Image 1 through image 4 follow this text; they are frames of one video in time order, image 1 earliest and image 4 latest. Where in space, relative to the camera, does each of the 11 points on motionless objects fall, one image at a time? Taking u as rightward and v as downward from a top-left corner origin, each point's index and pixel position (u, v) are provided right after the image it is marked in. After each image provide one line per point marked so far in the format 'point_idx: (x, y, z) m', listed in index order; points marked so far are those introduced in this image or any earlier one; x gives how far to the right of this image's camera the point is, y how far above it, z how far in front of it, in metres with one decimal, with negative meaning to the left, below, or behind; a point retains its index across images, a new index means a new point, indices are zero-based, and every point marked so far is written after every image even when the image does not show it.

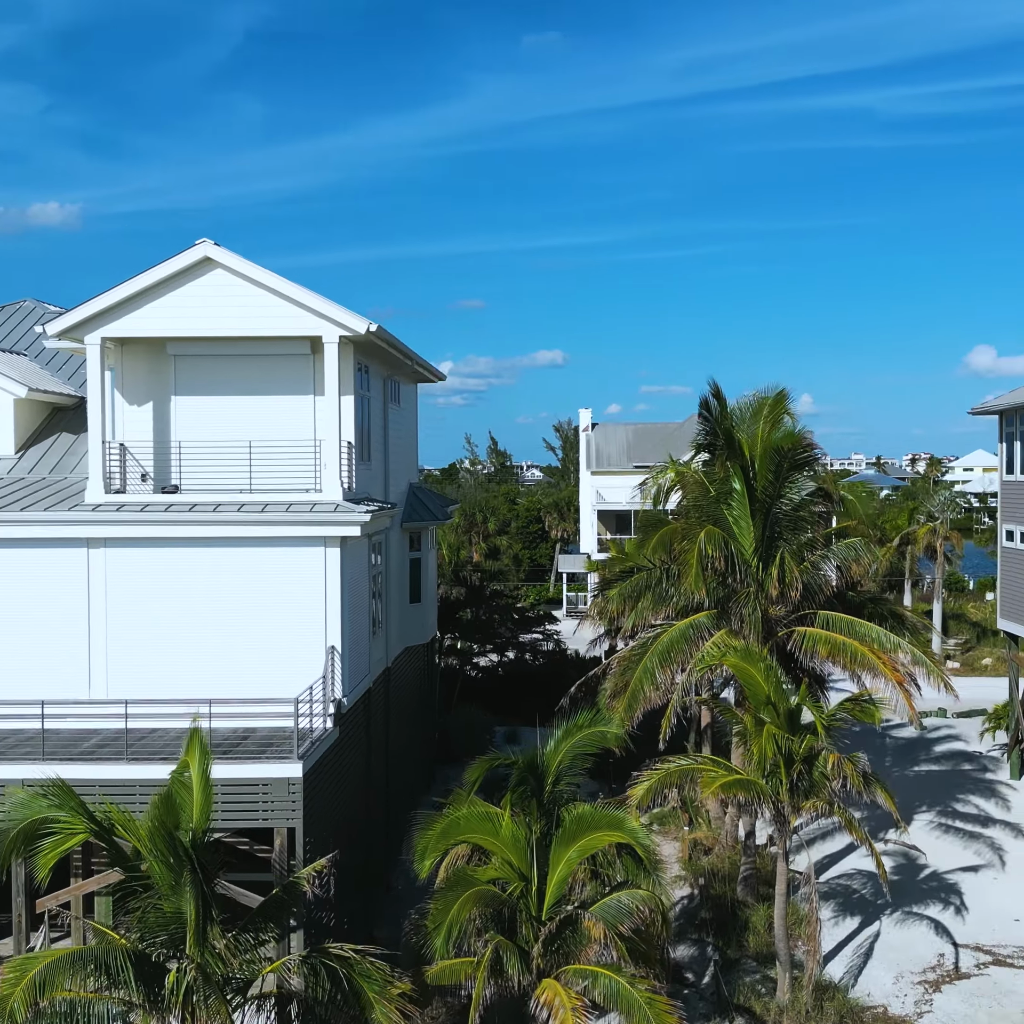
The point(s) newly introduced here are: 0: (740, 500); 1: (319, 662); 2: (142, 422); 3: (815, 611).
0: (+3.1, +0.2, +16.9) m
1: (-2.5, -1.9, +15.7) m
2: (-5.0, +1.2, +16.7) m
3: (+4.2, -1.4, +17.2) m
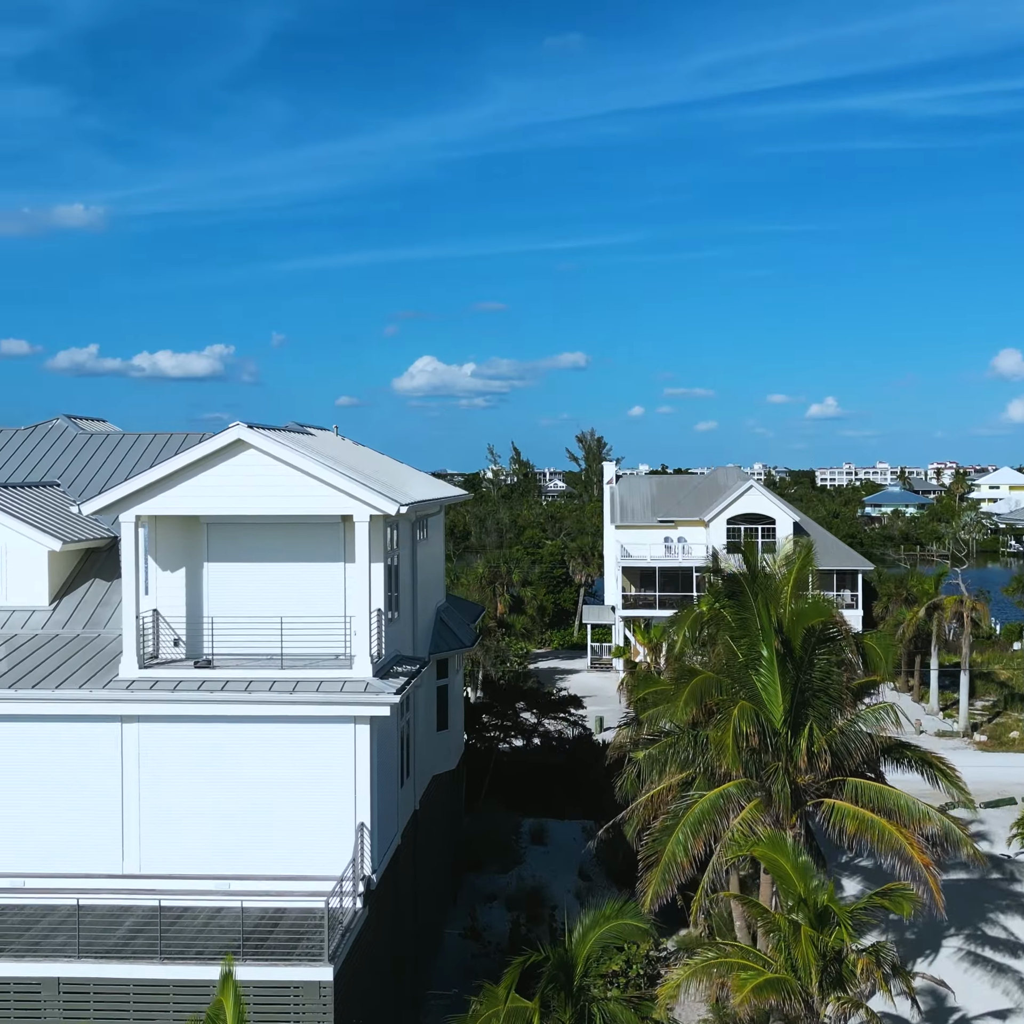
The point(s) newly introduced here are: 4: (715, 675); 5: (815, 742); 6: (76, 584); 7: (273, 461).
0: (+3.5, -2.1, +16.9) m
1: (-2.1, -4.2, +15.8) m
2: (-4.6, -1.1, +16.9) m
3: (+4.6, -3.7, +17.2) m
4: (+3.0, -2.3, +17.7) m
5: (+4.1, -3.1, +16.8) m
6: (-6.7, -1.1, +19.1) m
7: (-3.1, +0.7, +16.0) m
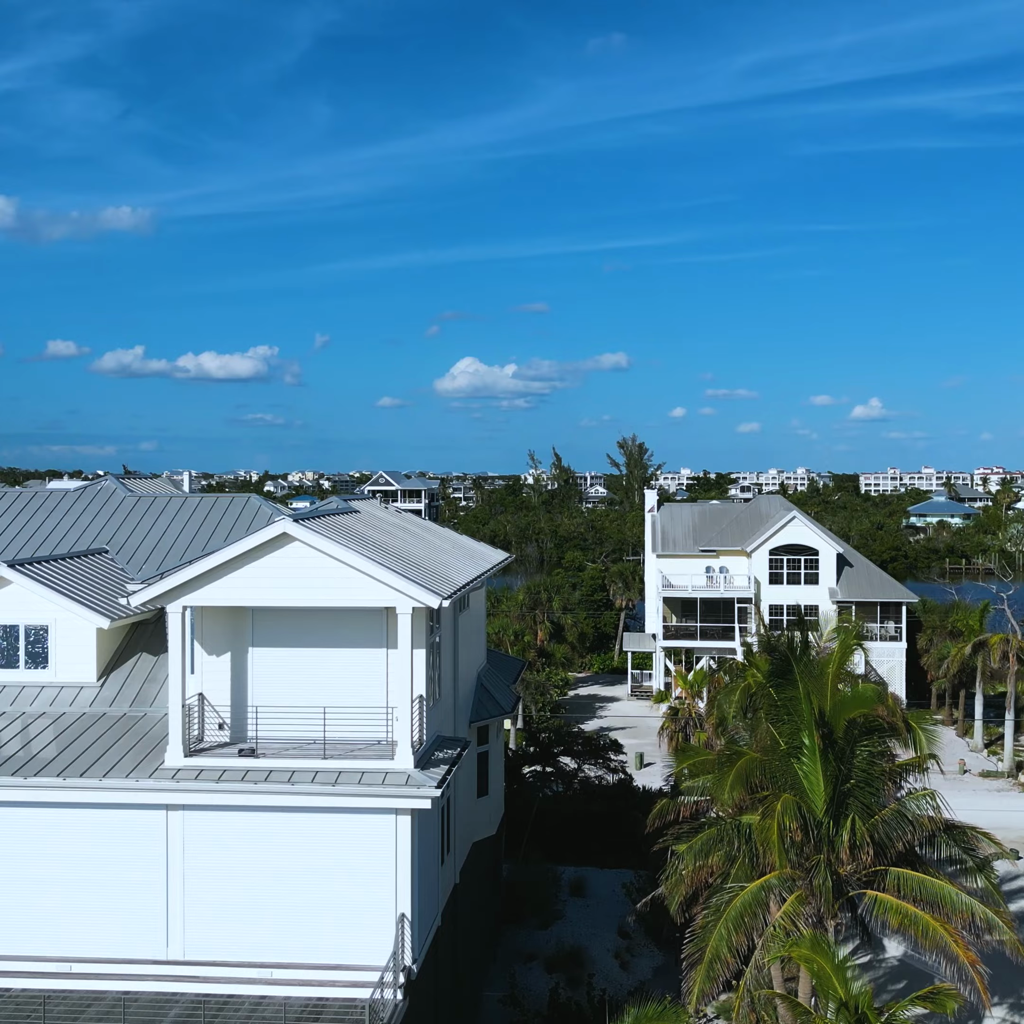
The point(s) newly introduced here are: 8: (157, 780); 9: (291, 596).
0: (+4.1, -3.4, +16.9) m
1: (-1.6, -5.4, +15.9) m
2: (-4.1, -2.3, +17.1) m
3: (+5.2, -4.9, +17.1) m
4: (+3.5, -3.5, +17.7) m
5: (+4.7, -4.4, +16.7) m
6: (-6.1, -2.3, +19.3) m
7: (-2.6, -0.5, +16.2) m
8: (-4.6, -3.5, +16.0) m
9: (-2.9, -1.1, +16.2) m
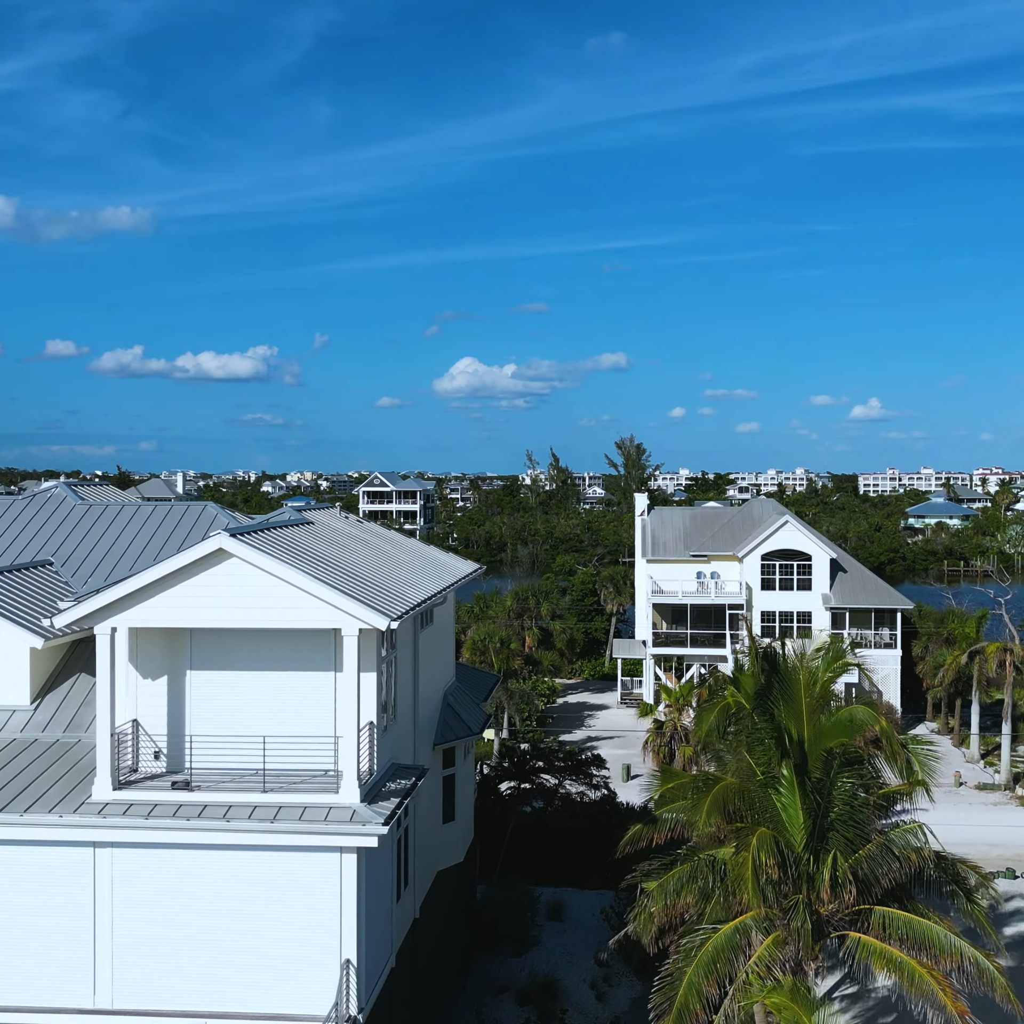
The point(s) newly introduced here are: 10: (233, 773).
0: (+3.5, -3.5, +15.7) m
1: (-2.1, -5.6, +14.8) m
2: (-4.6, -2.4, +15.9) m
3: (+4.6, -5.1, +15.9) m
4: (+3.0, -3.7, +16.5) m
5: (+4.1, -4.5, +15.5) m
6: (-6.6, -2.5, +18.2) m
7: (-3.1, -0.7, +15.0) m
8: (-5.2, -3.6, +14.8) m
9: (-3.5, -1.3, +15.0) m
10: (-3.5, -3.3, +15.7) m
